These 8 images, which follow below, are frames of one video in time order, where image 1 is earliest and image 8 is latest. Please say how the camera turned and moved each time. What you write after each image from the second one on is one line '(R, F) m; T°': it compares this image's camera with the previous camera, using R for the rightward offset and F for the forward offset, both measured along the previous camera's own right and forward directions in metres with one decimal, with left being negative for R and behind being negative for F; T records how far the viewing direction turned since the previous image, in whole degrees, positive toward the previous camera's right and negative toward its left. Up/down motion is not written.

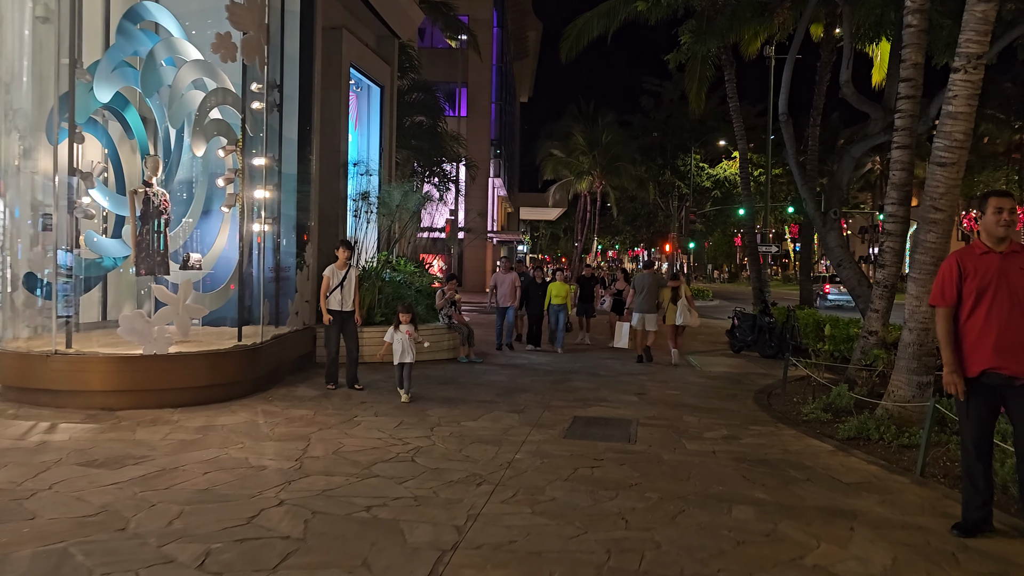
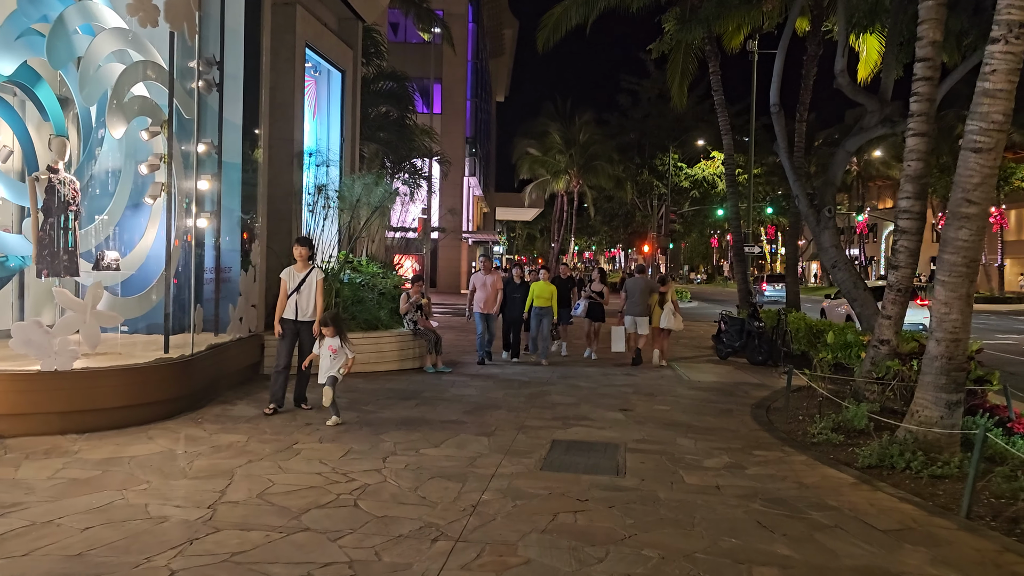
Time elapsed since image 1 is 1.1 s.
(+0.1, +1.1) m; +2°
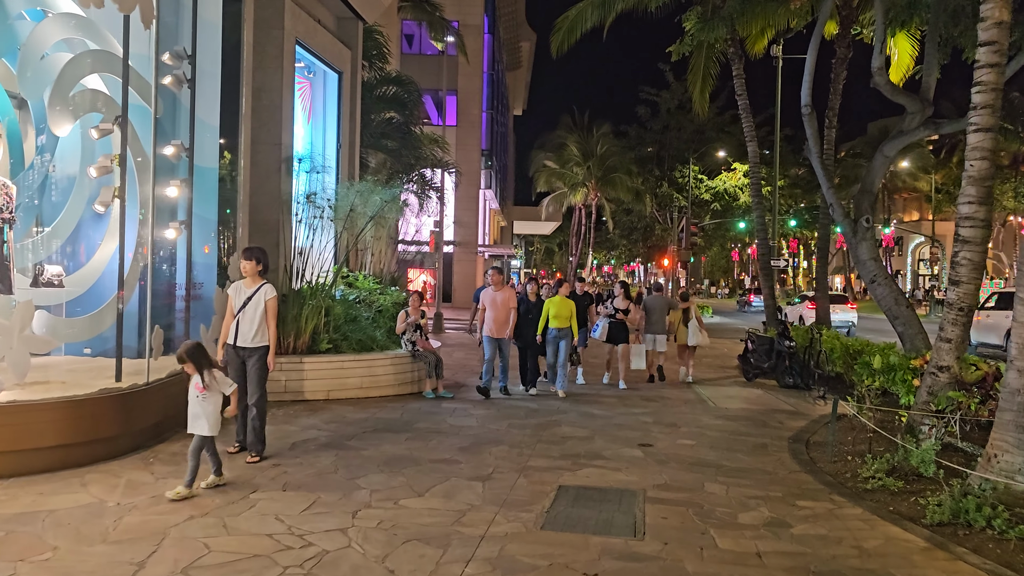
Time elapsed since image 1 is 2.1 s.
(+0.1, +1.0) m; -1°
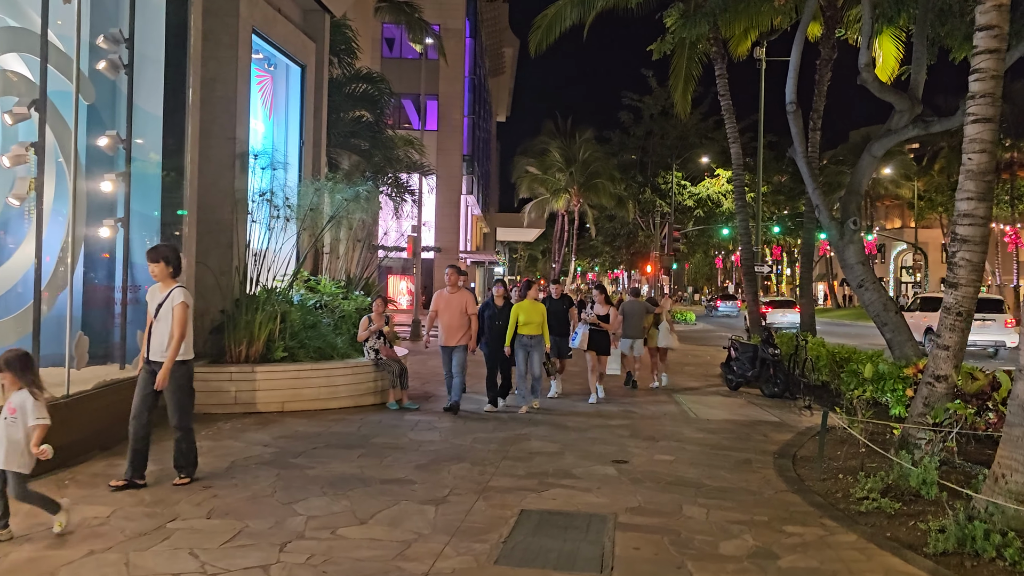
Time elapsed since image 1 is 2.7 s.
(+0.2, +0.6) m; +1°
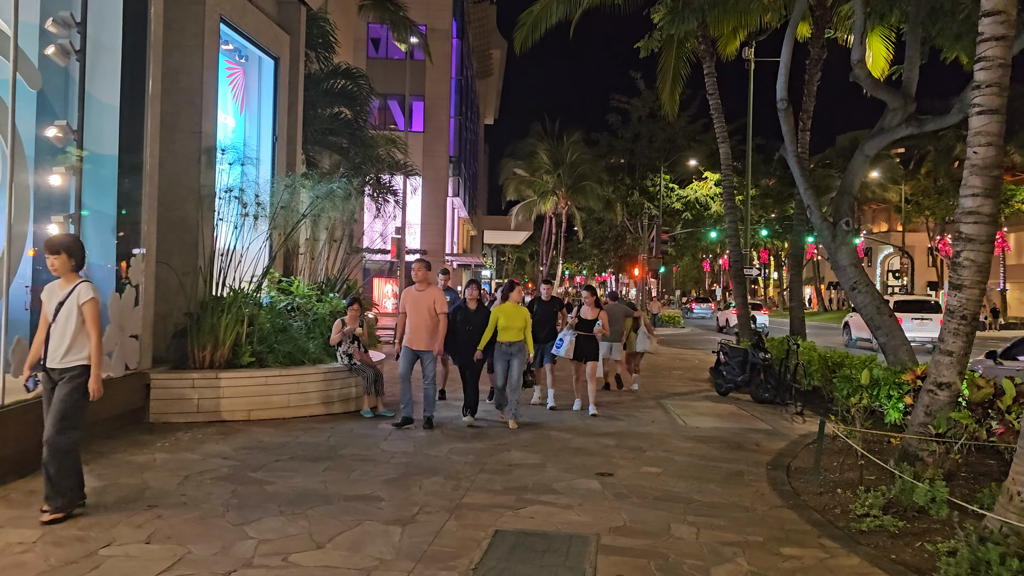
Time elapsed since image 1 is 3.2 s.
(+0.1, +0.4) m; +1°
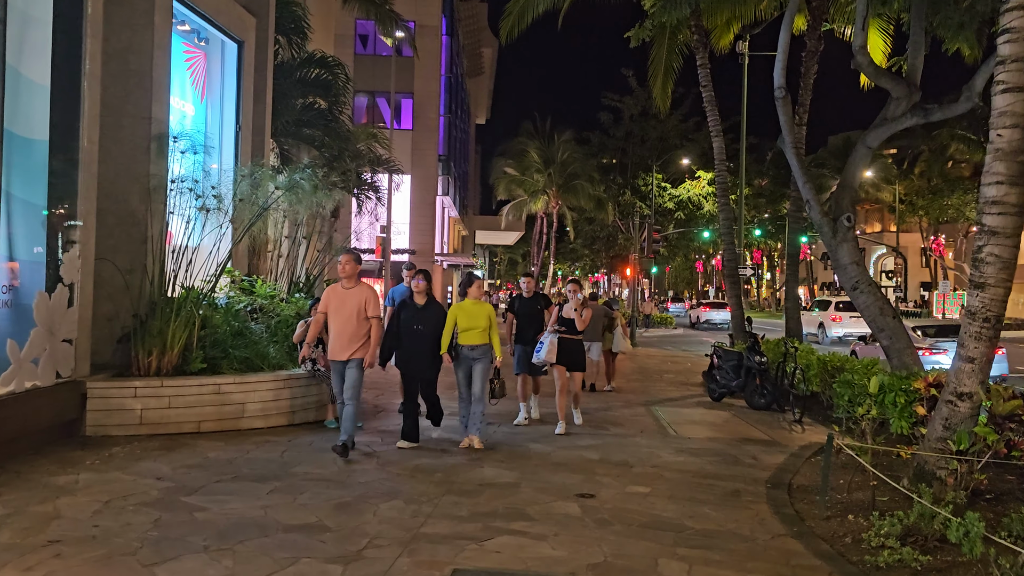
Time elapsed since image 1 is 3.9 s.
(+0.2, +0.7) m; 0°
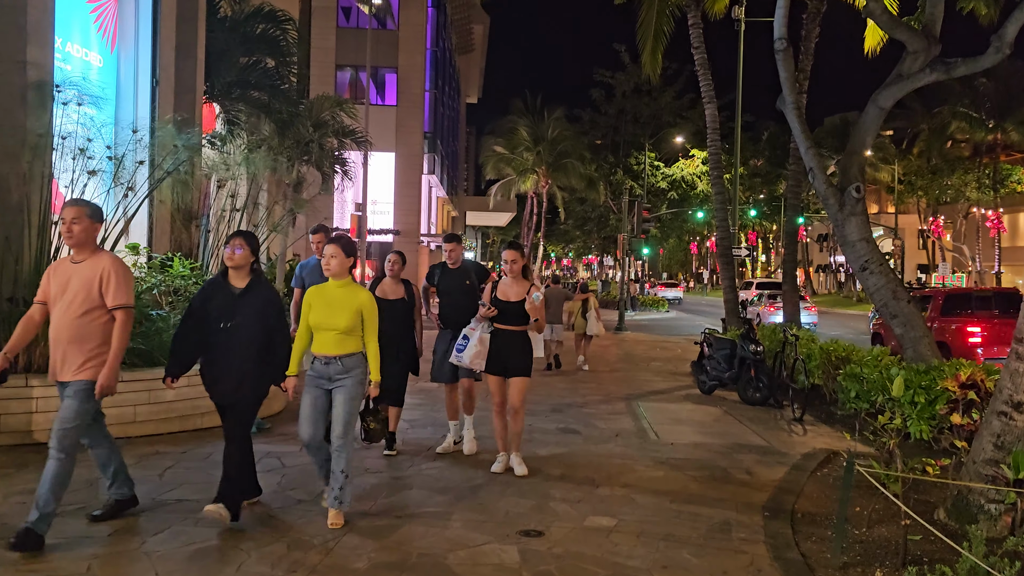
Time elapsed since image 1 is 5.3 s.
(+0.4, +1.4) m; 0°
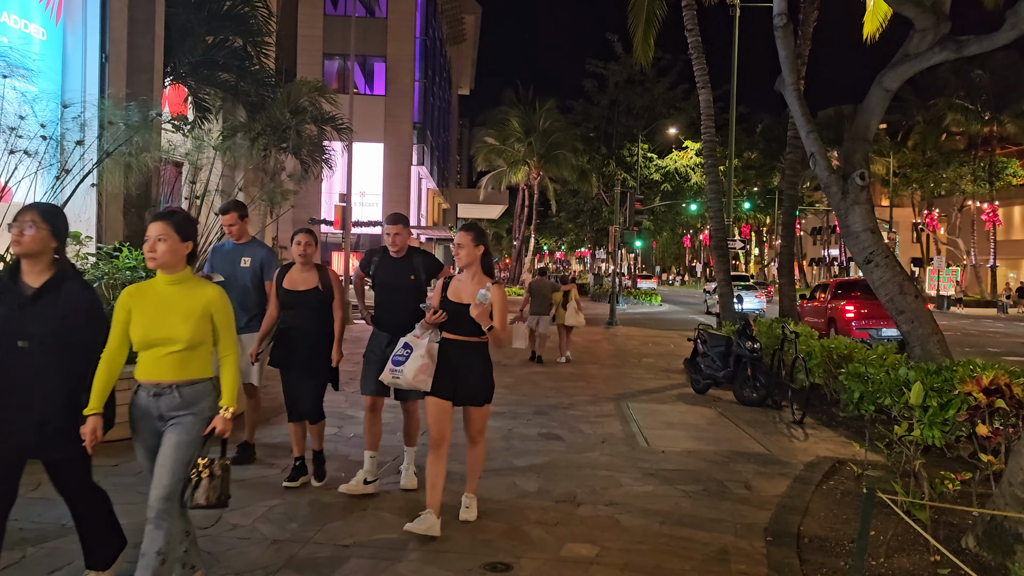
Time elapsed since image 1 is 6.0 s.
(+0.1, +0.7) m; 0°
